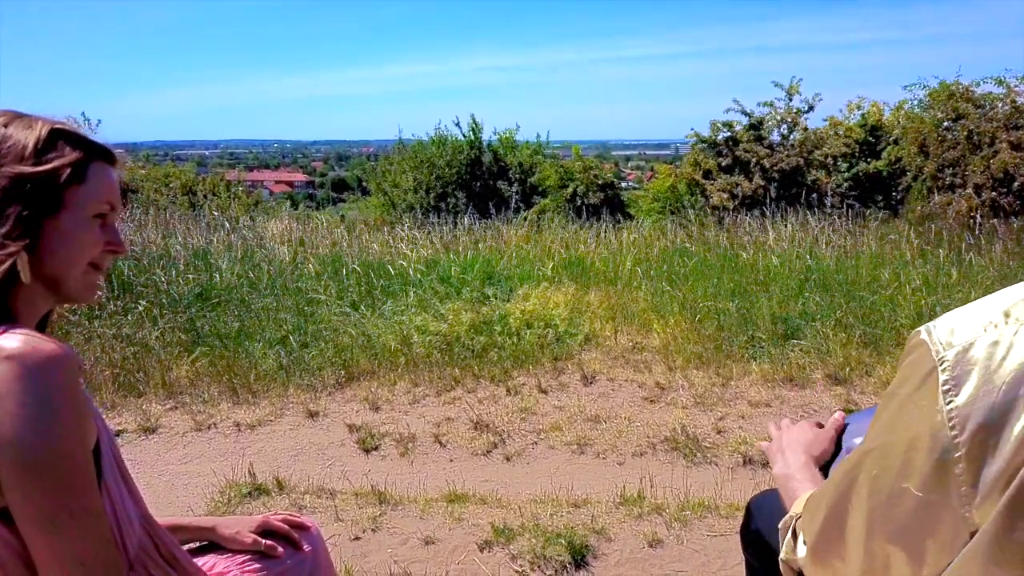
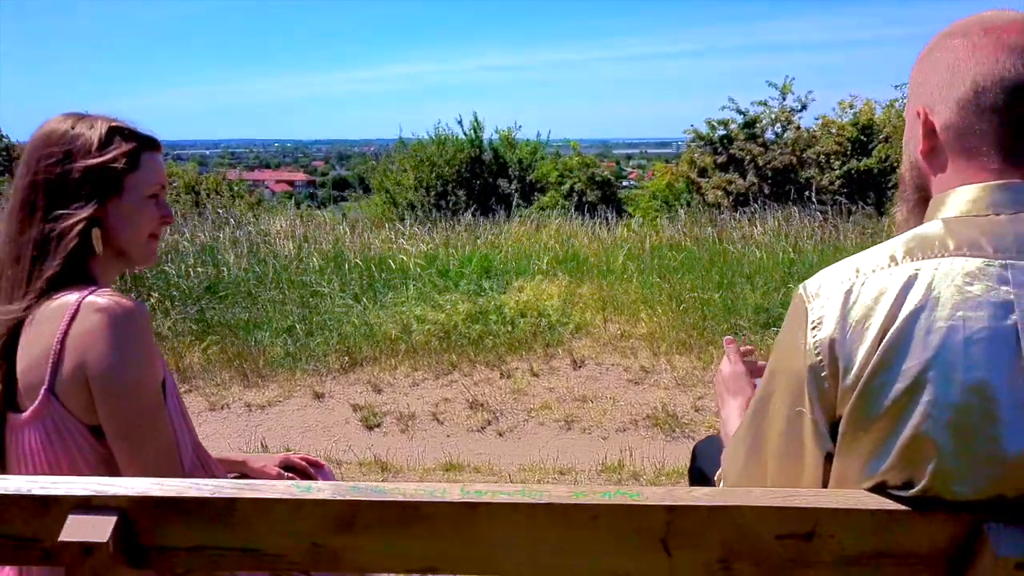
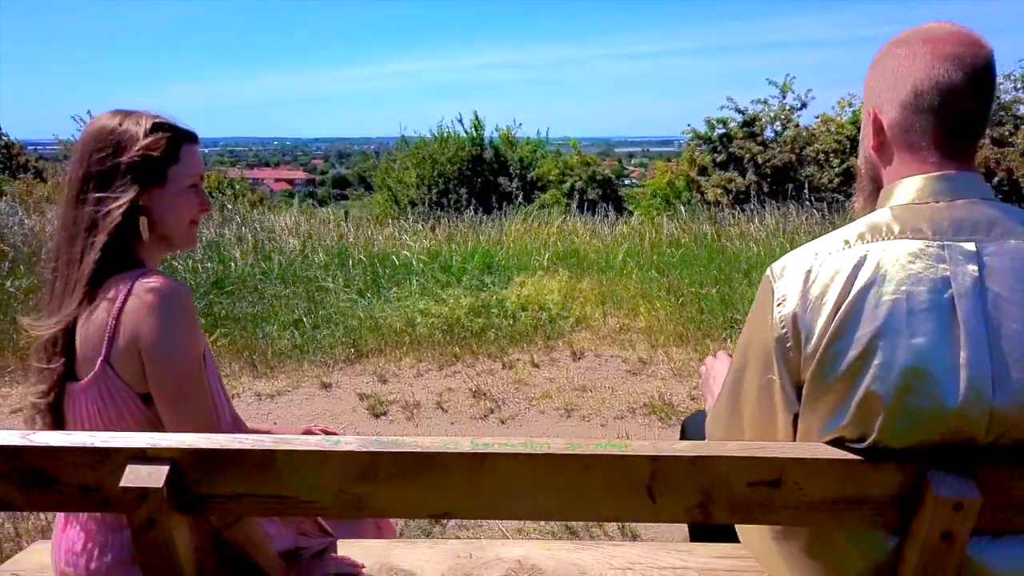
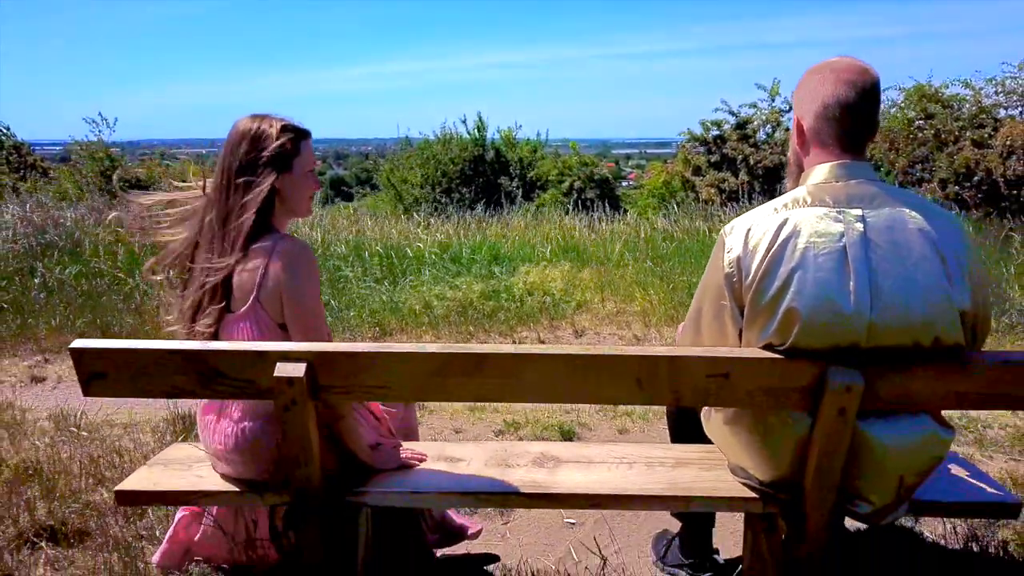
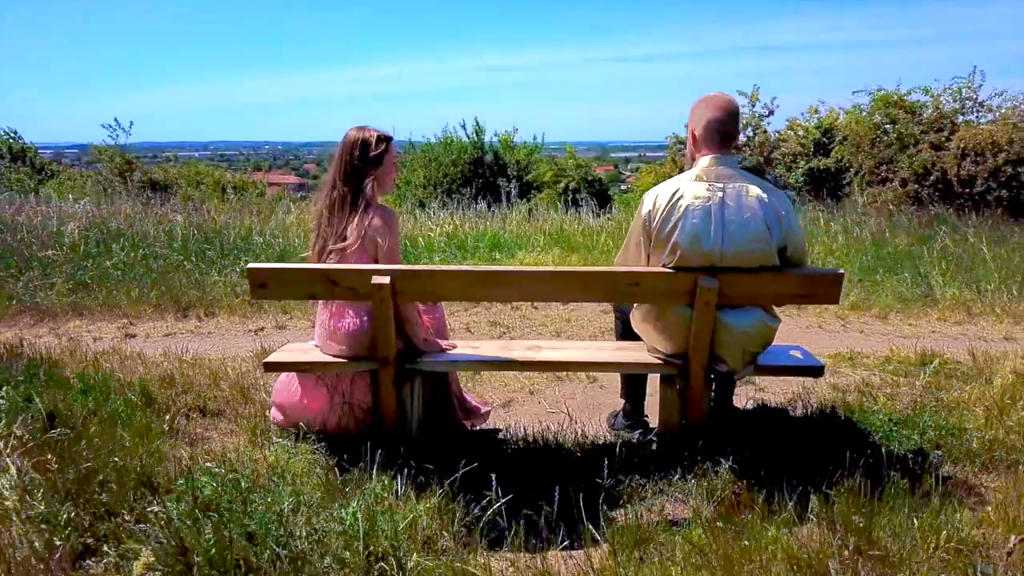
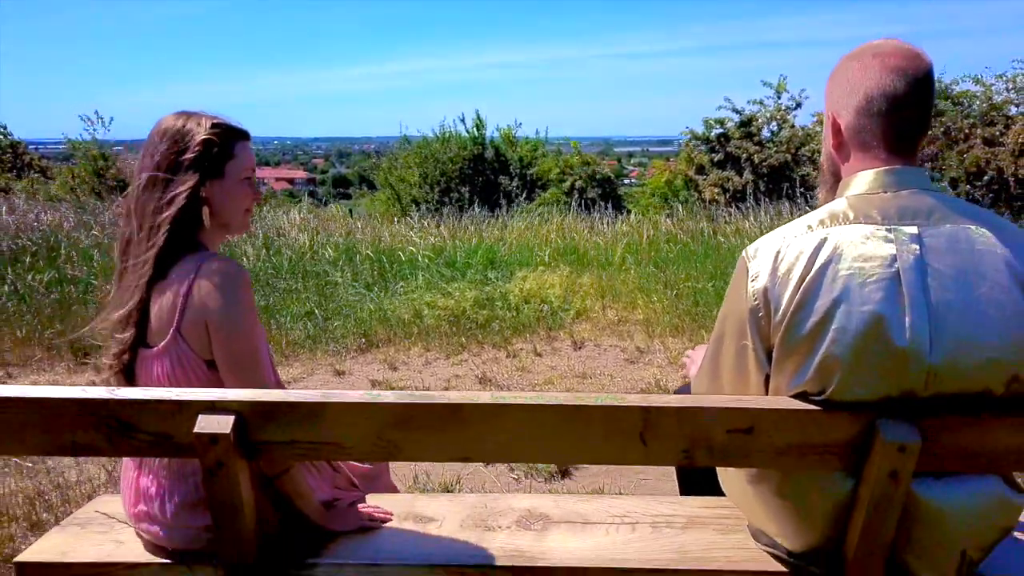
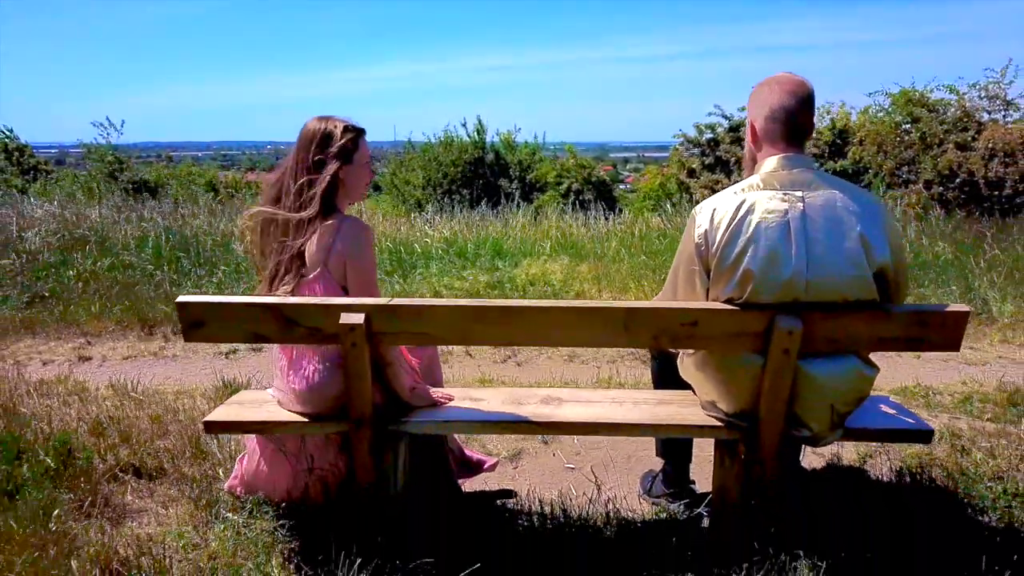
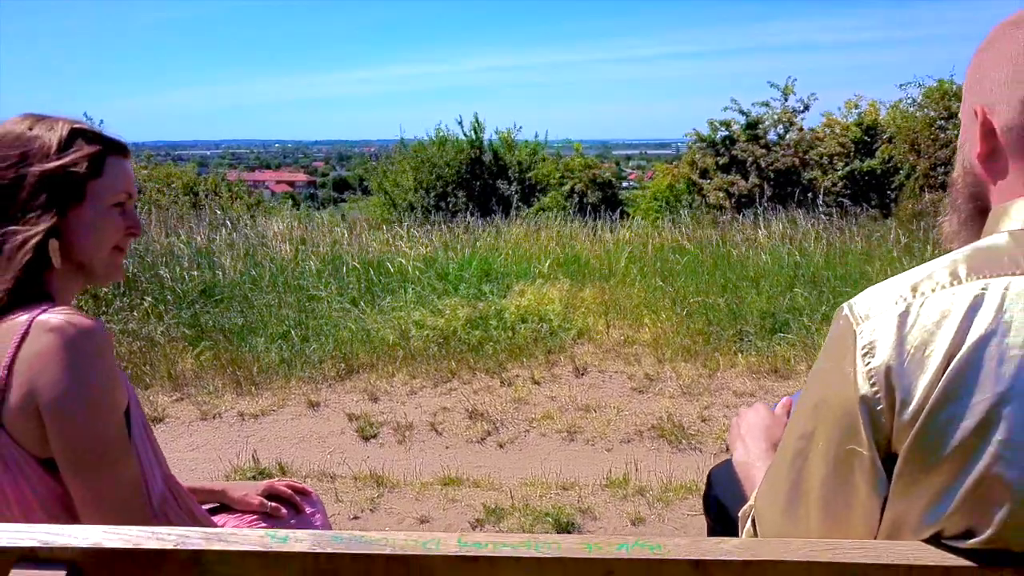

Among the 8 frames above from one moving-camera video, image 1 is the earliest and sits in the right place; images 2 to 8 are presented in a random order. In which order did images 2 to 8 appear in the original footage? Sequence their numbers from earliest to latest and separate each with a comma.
8, 2, 3, 6, 4, 7, 5
